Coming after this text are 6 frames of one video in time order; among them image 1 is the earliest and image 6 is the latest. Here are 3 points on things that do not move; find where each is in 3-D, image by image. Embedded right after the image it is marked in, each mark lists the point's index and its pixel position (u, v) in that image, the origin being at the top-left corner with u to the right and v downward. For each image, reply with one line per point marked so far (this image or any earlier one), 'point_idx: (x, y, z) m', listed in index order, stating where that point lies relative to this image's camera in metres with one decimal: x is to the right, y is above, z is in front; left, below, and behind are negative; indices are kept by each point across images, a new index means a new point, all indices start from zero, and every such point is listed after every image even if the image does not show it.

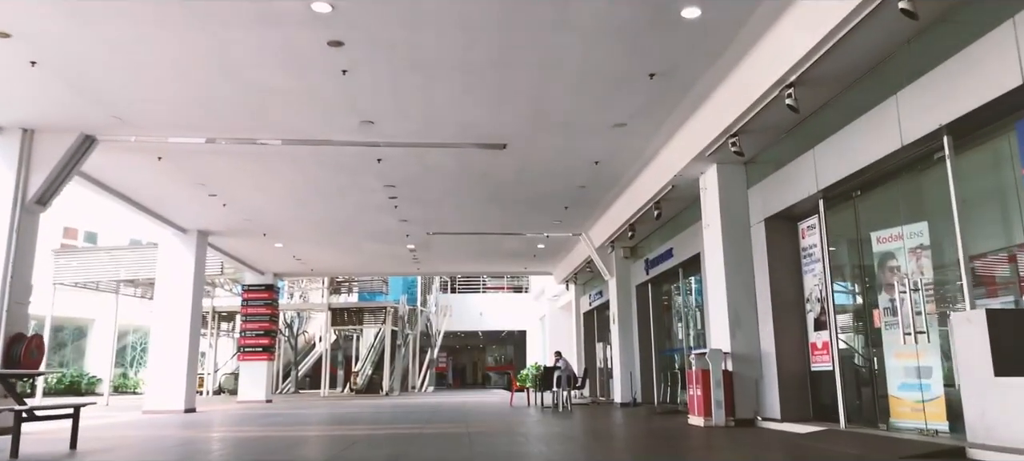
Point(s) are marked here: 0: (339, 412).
0: (-2.6, -2.8, +13.5) m
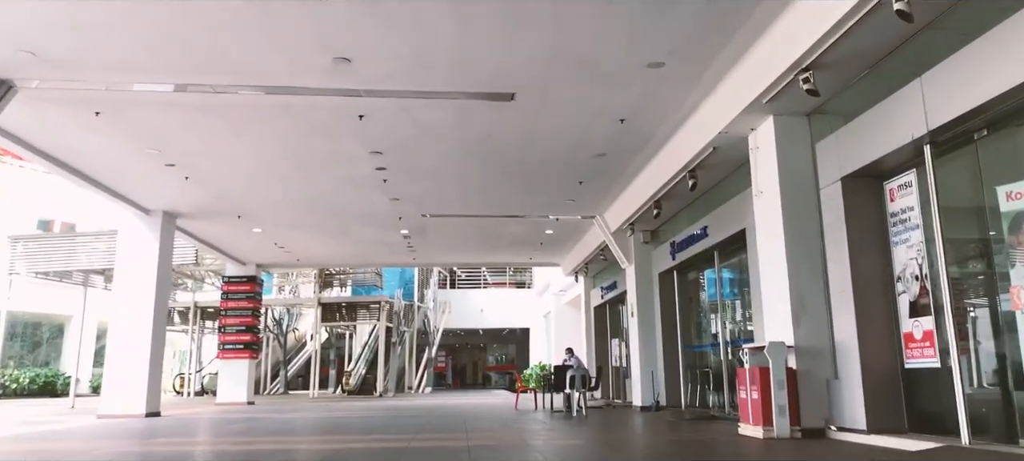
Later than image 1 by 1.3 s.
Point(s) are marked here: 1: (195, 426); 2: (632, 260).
0: (-2.5, -2.5, +12.1) m
1: (-3.9, -2.4, +11.1) m
2: (+1.5, -0.4, +11.2) m
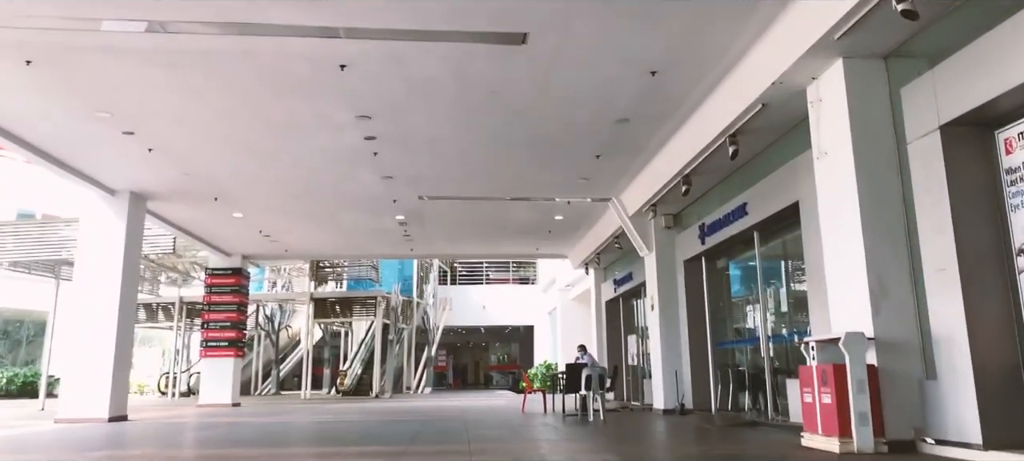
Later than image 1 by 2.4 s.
0: (-2.4, -2.3, +11.0) m
1: (-3.8, -2.2, +9.9) m
2: (+1.6, -0.2, +10.1) m
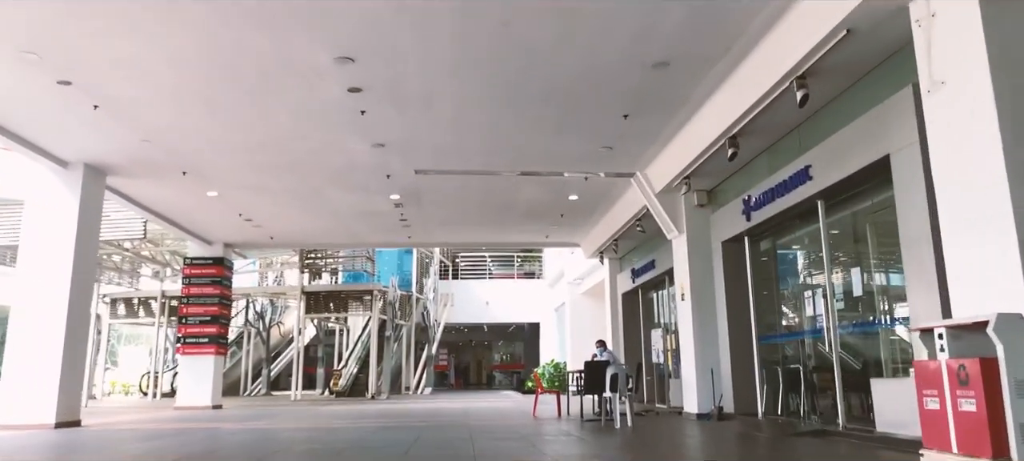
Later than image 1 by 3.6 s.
0: (-2.3, -2.1, +9.7) m
1: (-3.7, -2.0, +8.7) m
2: (+1.7, 0.0, +8.8) m
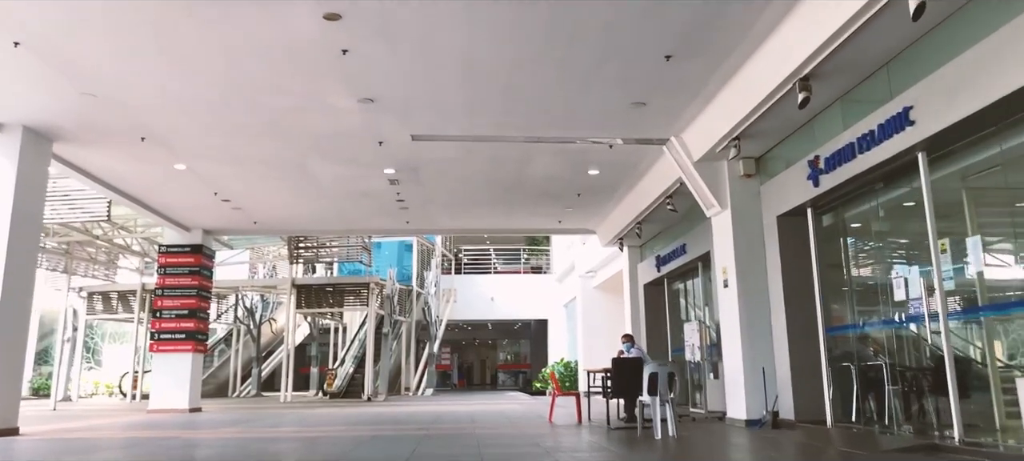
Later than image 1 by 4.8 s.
0: (-2.2, -1.9, +8.4) m
1: (-3.6, -1.8, +7.4) m
2: (+1.8, +0.2, +7.5) m
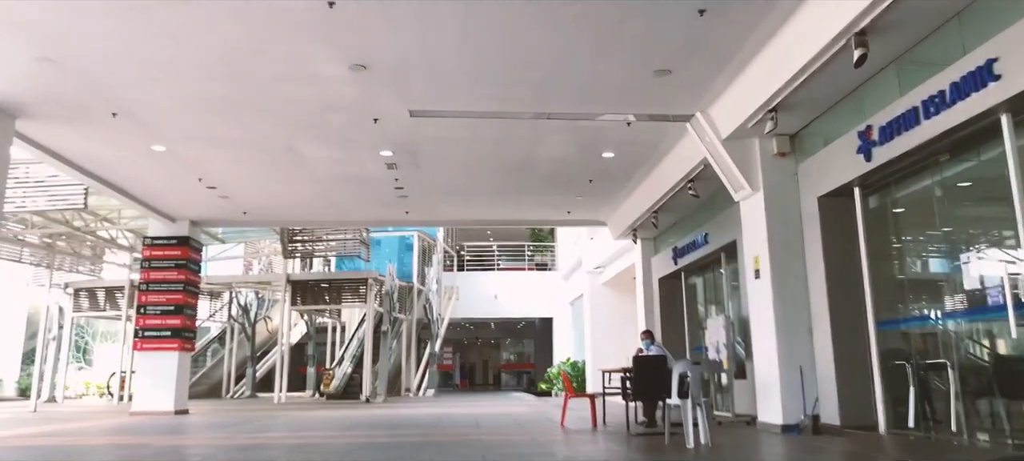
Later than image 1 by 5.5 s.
0: (-2.1, -1.8, +7.7) m
1: (-3.5, -1.7, +6.7) m
2: (+1.8, +0.3, +6.8) m
